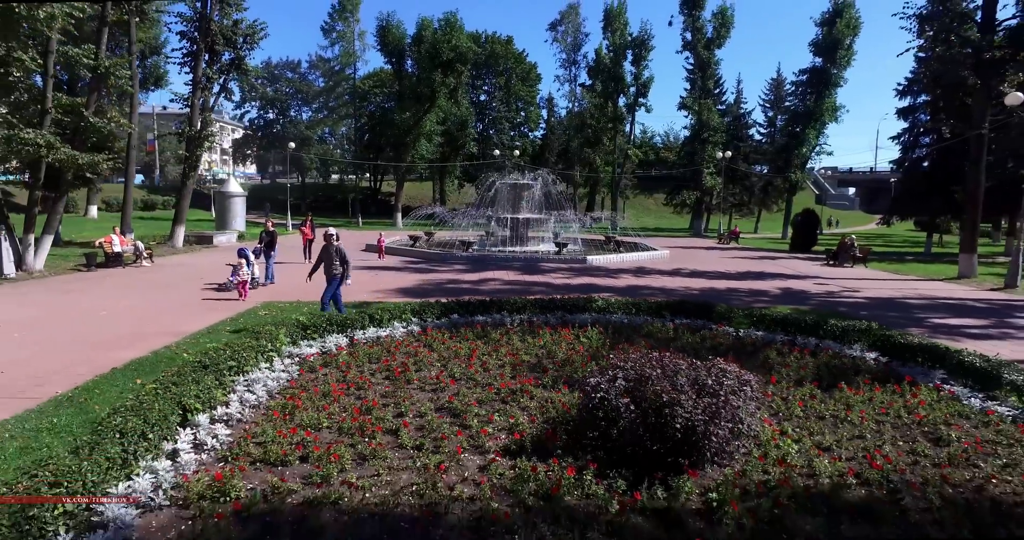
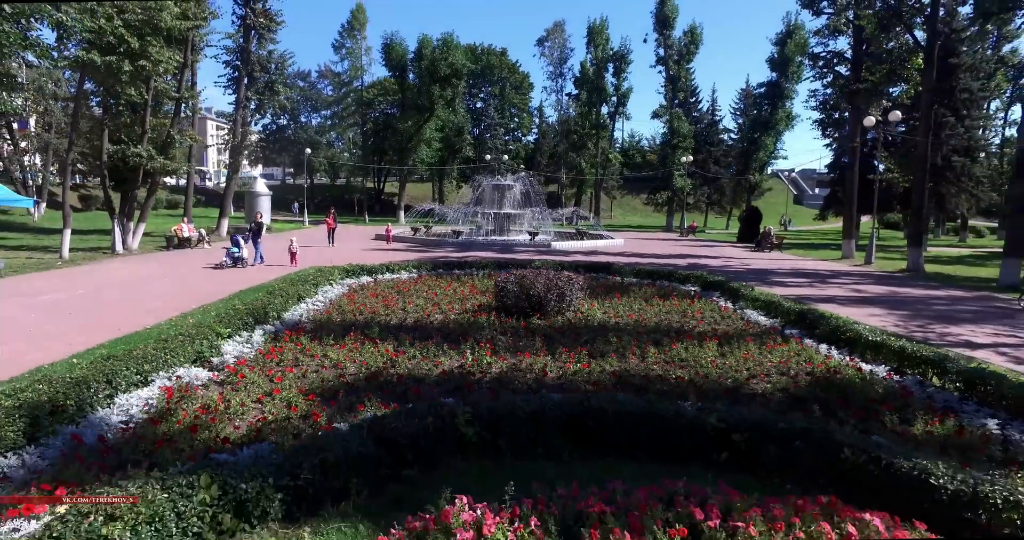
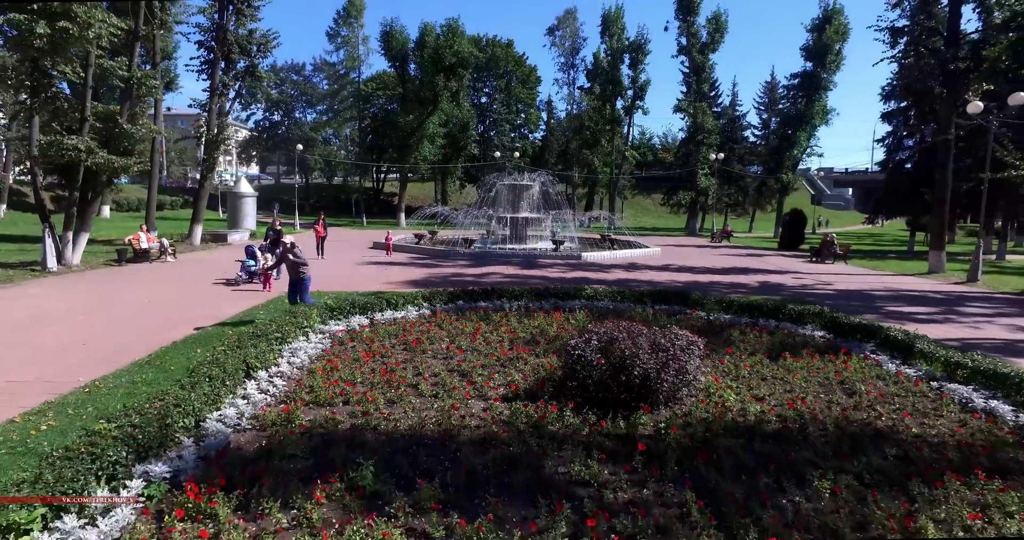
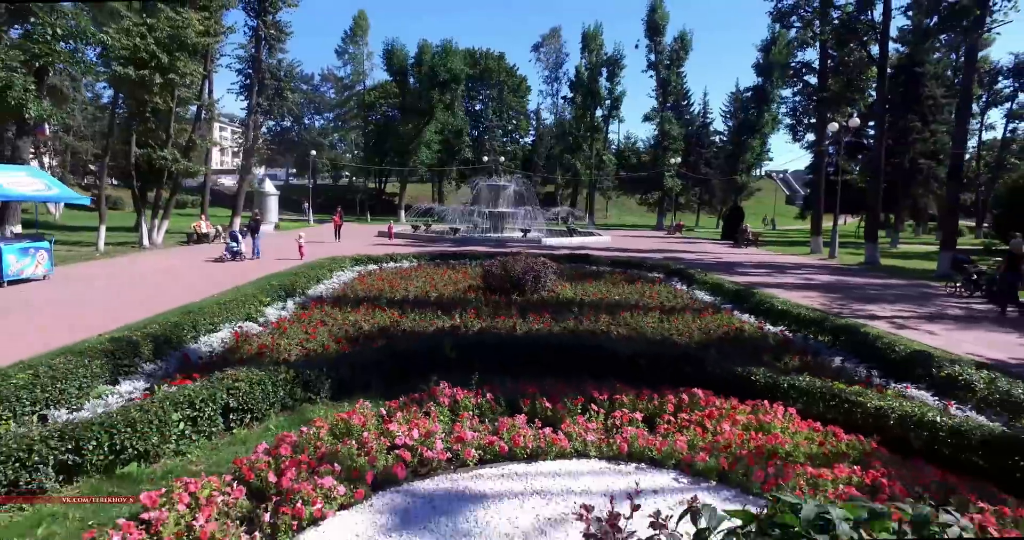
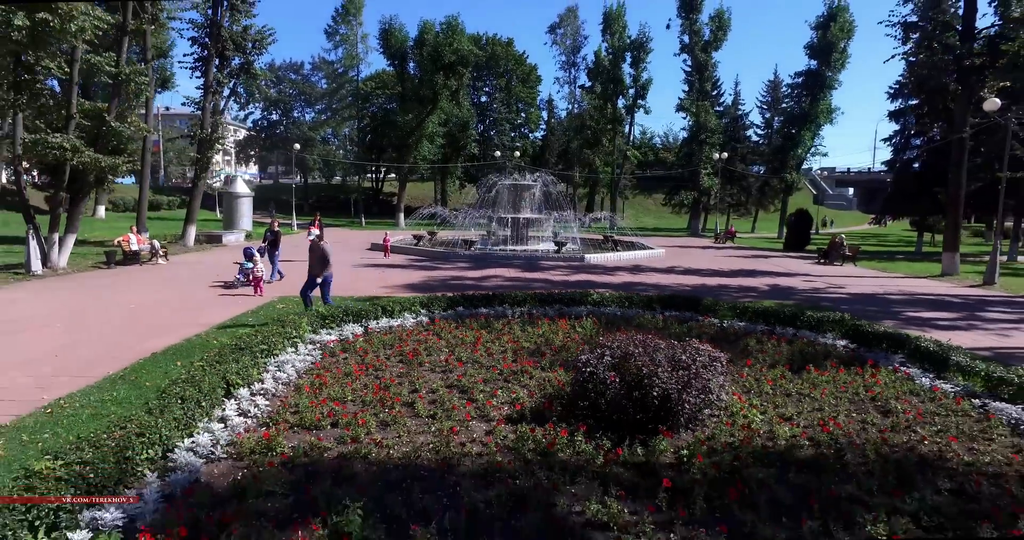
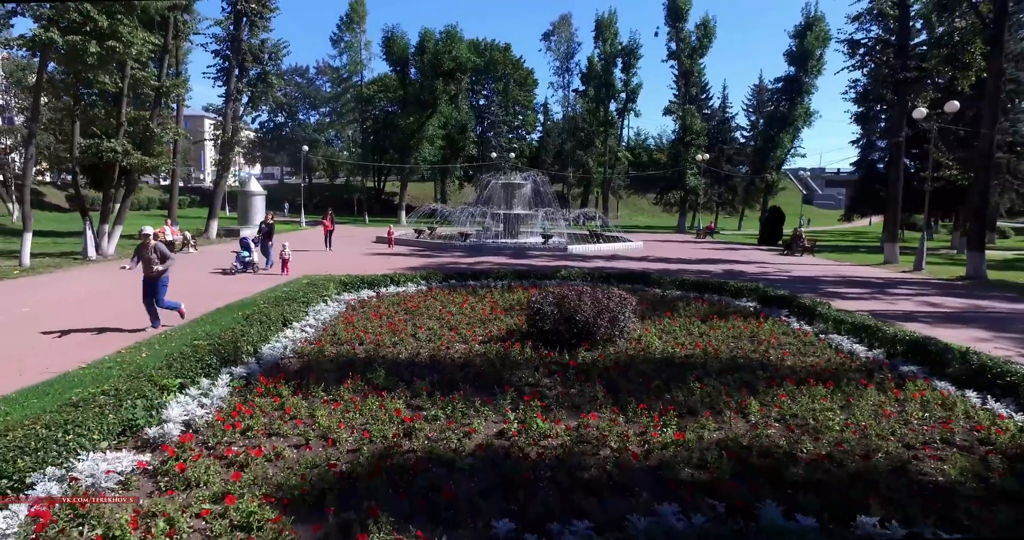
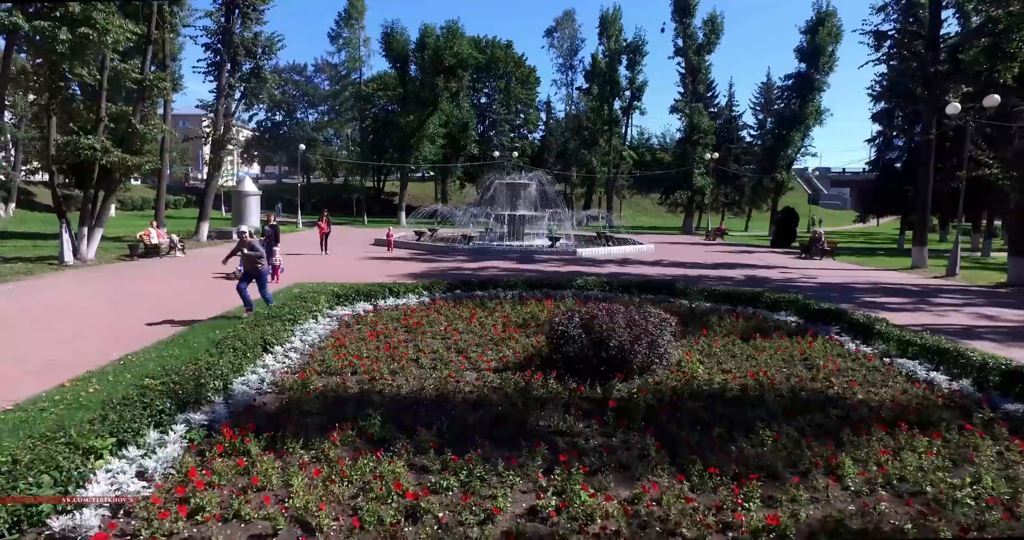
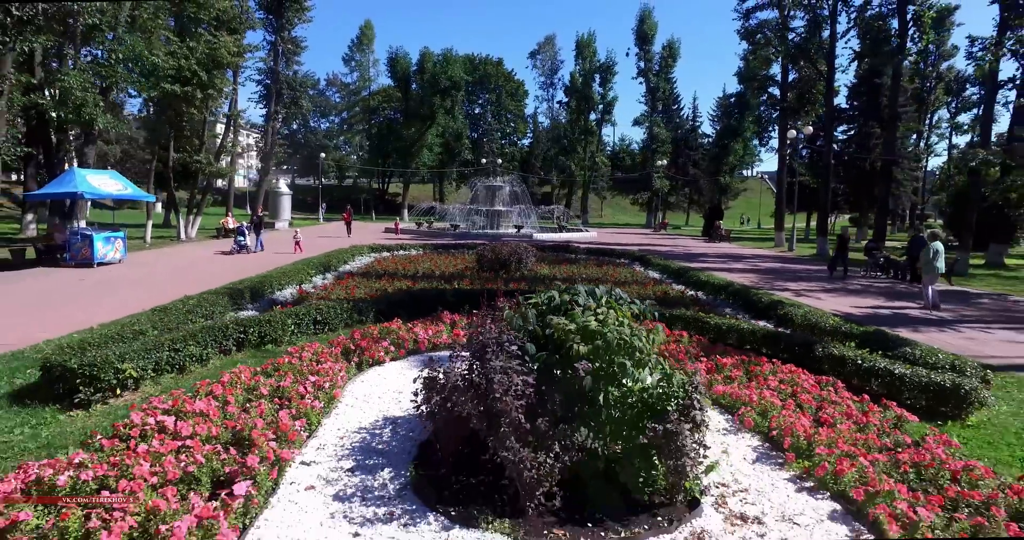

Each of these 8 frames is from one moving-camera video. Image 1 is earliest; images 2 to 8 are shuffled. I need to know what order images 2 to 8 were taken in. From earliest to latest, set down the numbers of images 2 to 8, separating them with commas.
5, 3, 7, 6, 2, 4, 8
